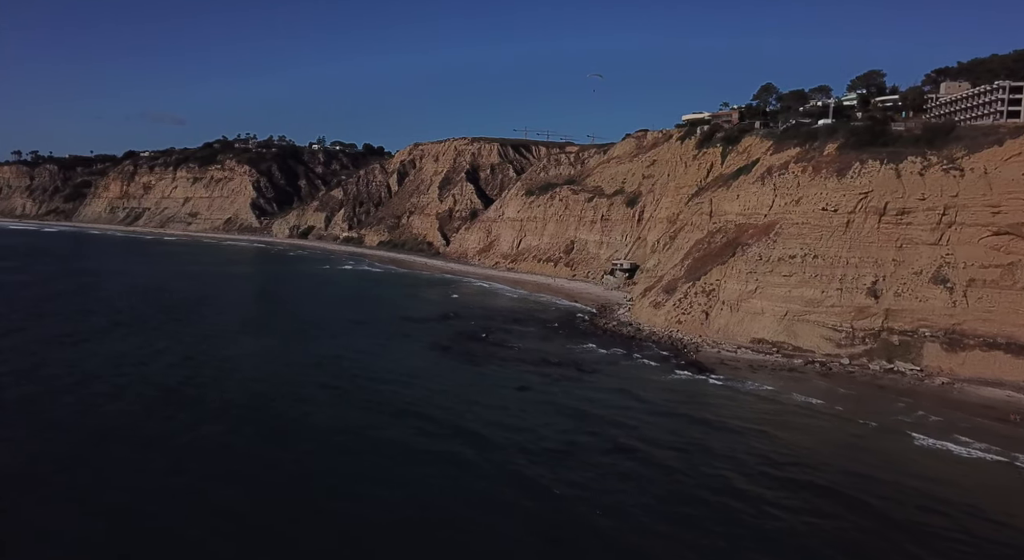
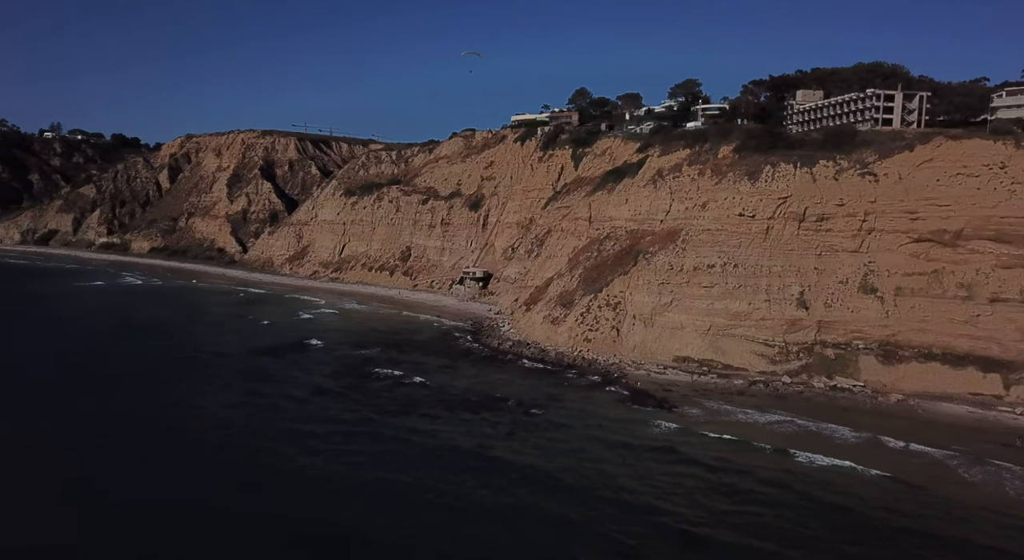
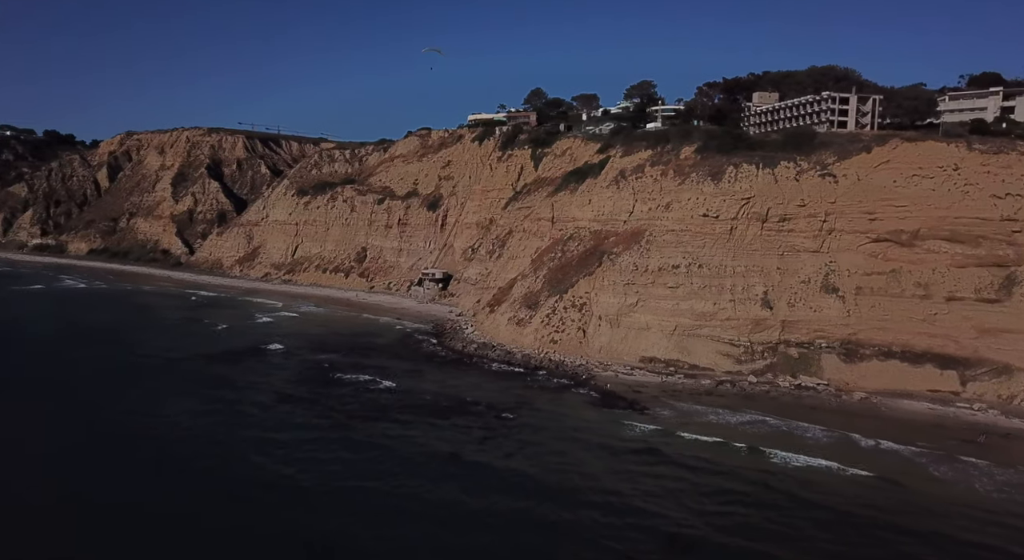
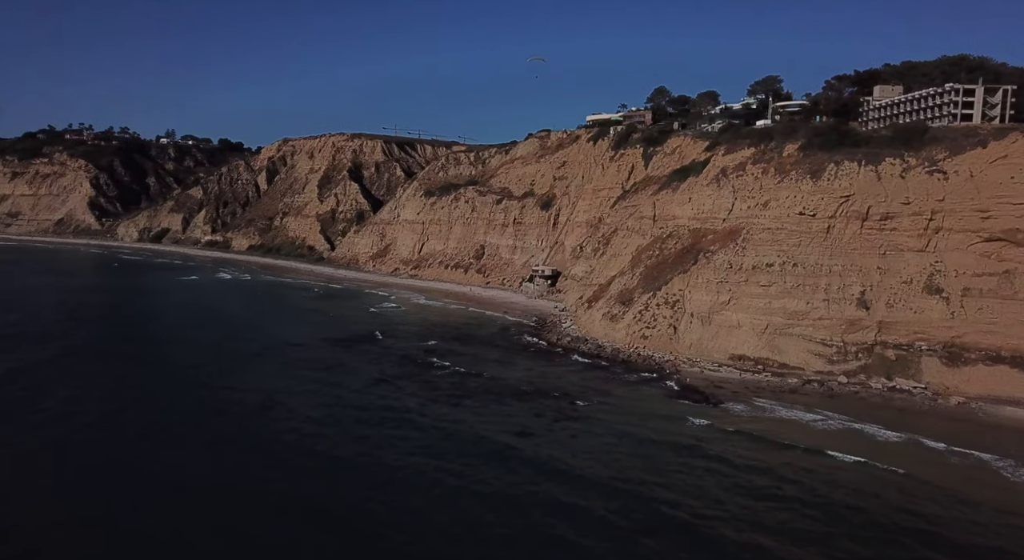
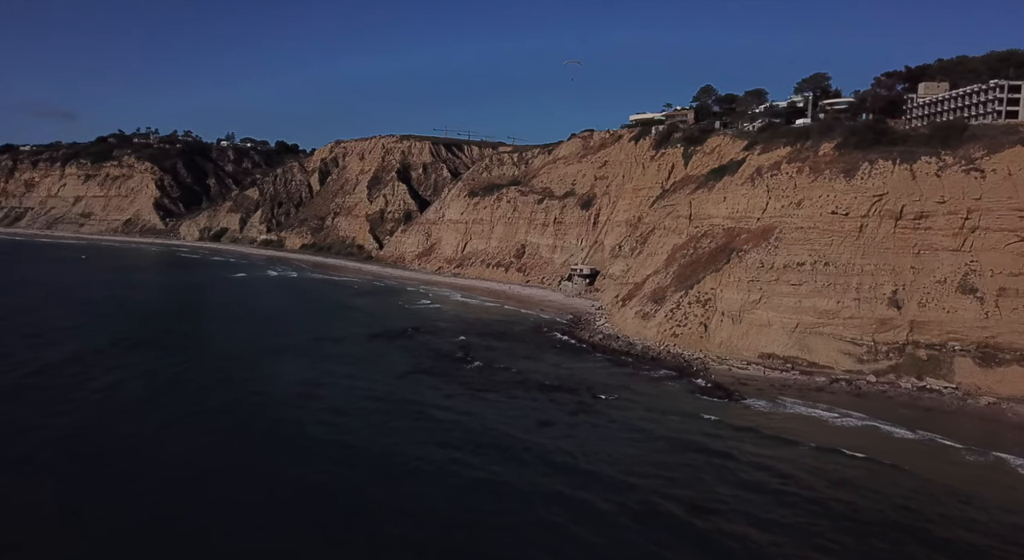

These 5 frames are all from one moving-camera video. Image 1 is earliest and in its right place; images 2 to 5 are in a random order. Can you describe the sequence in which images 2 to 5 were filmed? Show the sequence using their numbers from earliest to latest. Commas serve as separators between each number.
5, 4, 2, 3
